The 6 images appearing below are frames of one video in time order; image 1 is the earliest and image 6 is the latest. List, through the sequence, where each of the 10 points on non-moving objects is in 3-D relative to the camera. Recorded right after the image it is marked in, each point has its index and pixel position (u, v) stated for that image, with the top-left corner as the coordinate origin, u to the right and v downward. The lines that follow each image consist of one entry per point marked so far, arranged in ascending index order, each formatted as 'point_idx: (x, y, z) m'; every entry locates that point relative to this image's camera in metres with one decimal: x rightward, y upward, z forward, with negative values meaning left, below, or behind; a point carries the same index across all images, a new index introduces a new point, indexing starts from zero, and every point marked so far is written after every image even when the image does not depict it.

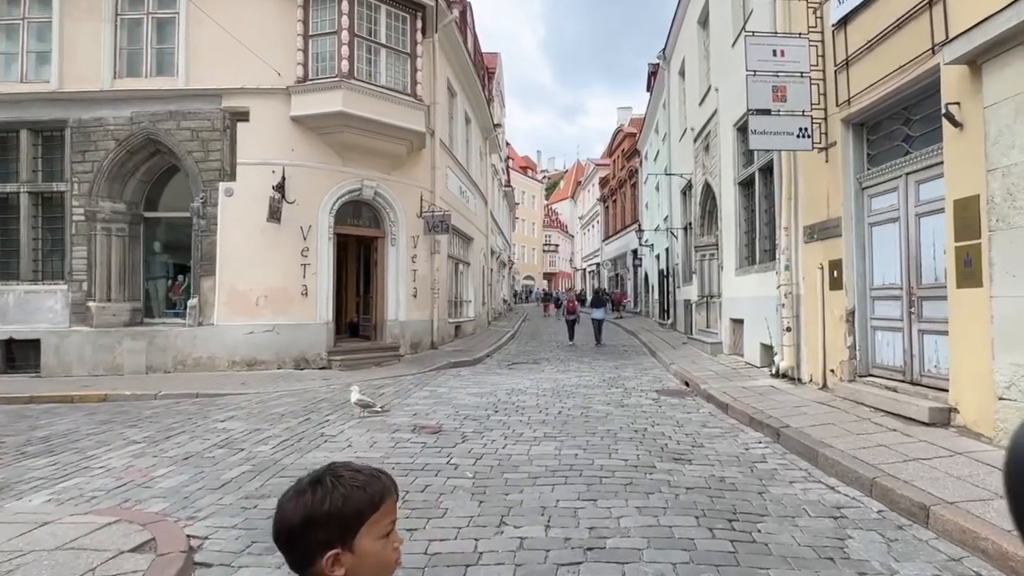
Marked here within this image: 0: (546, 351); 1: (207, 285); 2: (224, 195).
0: (+1.1, -2.1, +17.8) m
1: (-7.1, +0.1, +12.1) m
2: (-6.7, +2.2, +12.2) m
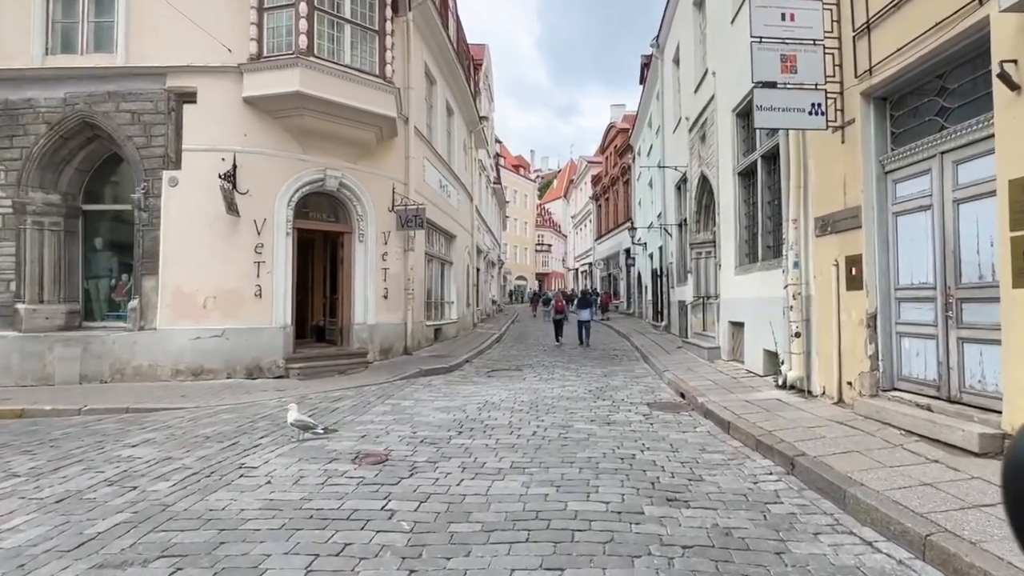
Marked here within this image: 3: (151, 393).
0: (+0.6, -2.1, +16.6) m
1: (-7.5, +0.1, +10.9) m
2: (-7.2, +2.2, +11.0) m
3: (-6.9, -2.0, +10.0) m
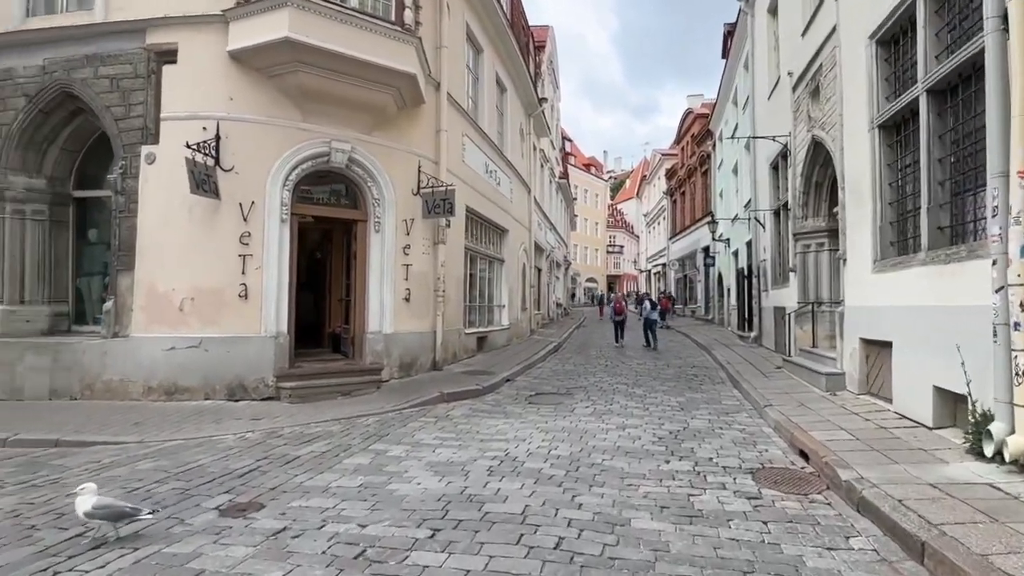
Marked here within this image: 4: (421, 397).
0: (+2.1, -2.2, +13.6) m
1: (-6.8, +0.1, +9.1) m
2: (-6.4, +2.2, +9.2) m
3: (-6.3, -2.0, +8.1) m
4: (-1.6, -1.9, +9.4) m
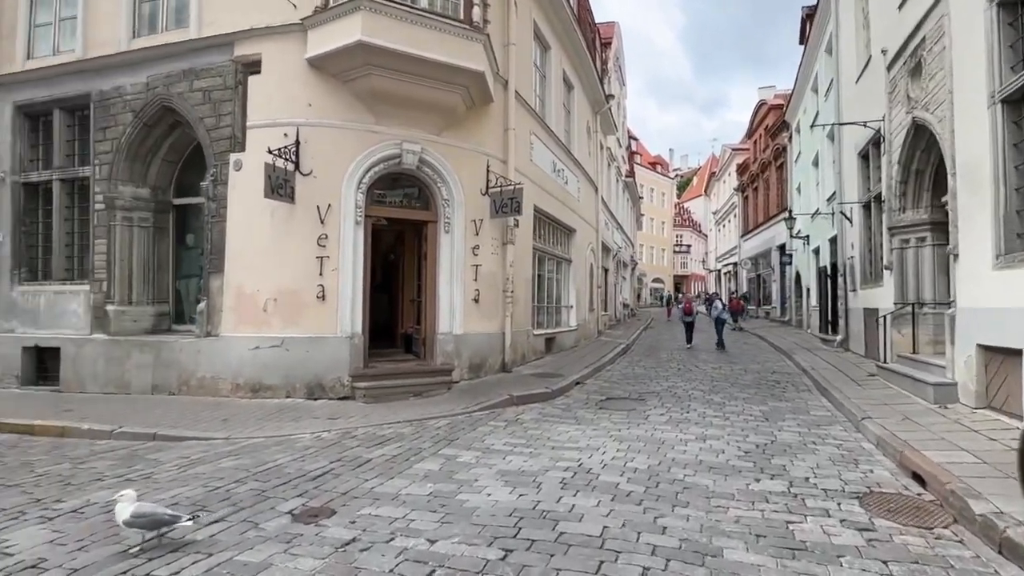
0: (+3.9, -2.2, +12.9) m
1: (-5.5, +0.1, +9.6) m
2: (-5.1, +2.2, +9.6) m
3: (-5.1, -2.0, +8.6) m
4: (-0.4, -2.0, +9.2) m
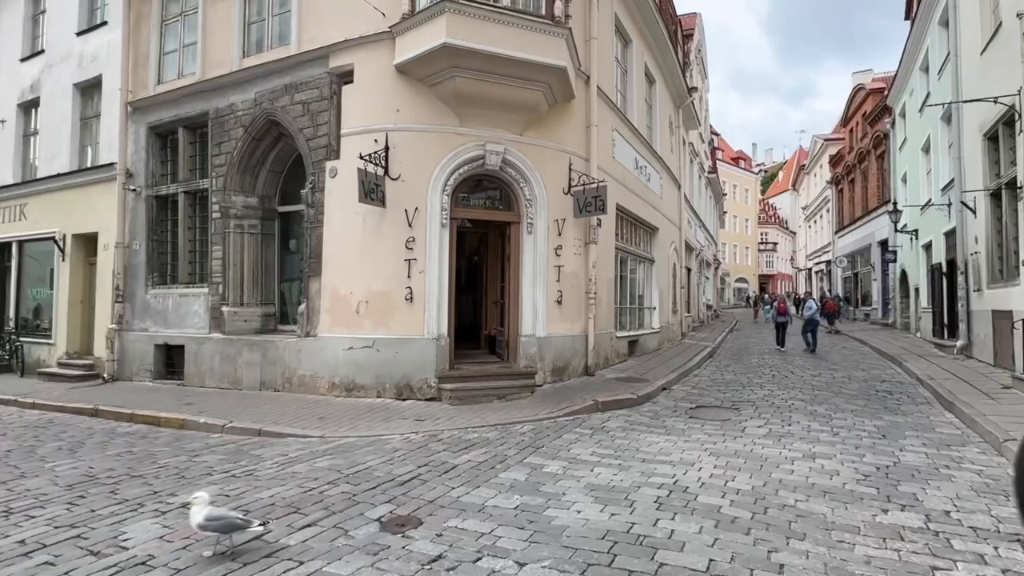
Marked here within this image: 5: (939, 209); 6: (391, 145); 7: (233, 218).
0: (+5.9, -2.2, +11.9) m
1: (-3.9, 0.0, +10.1) m
2: (-3.5, +2.1, +10.0) m
3: (-3.7, -2.1, +9.0) m
4: (+1.1, -2.0, +8.9) m
5: (+14.5, +2.5, +16.4) m
6: (-2.2, +2.6, +9.5) m
7: (-6.3, +1.5, +11.5) m
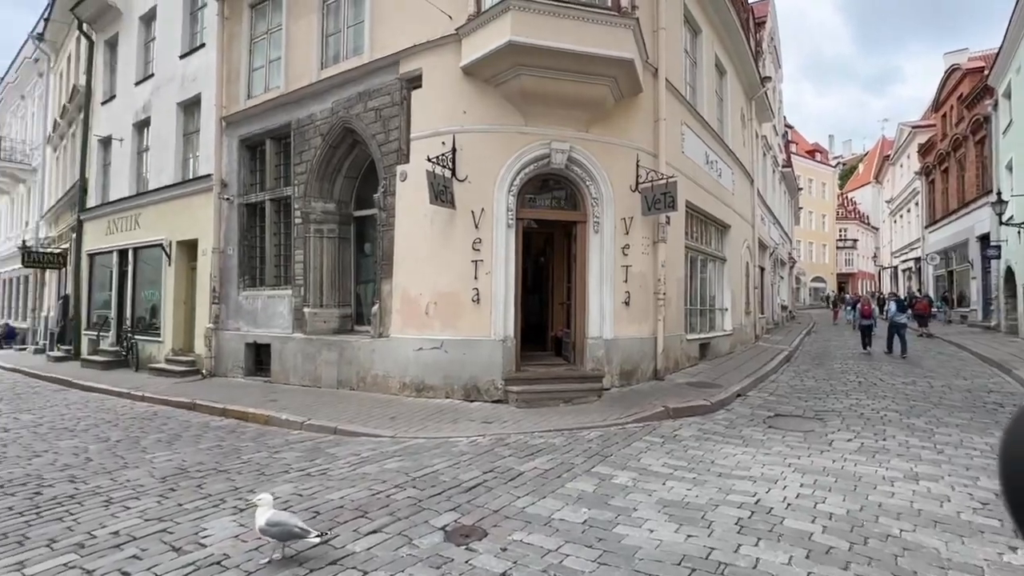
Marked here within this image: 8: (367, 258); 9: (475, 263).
0: (+7.3, -2.3, +10.9) m
1: (-2.6, 0.0, +10.3) m
2: (-2.2, +2.1, +10.2) m
3: (-2.6, -2.1, +9.2) m
4: (+2.2, -2.0, +8.5) m
5: (+16.5, +2.5, +14.3) m
6: (-1.0, +2.5, +9.6) m
7: (-4.8, +1.5, +12.0) m
8: (-3.6, +0.7, +12.3) m
9: (-0.7, +0.4, +9.5) m
